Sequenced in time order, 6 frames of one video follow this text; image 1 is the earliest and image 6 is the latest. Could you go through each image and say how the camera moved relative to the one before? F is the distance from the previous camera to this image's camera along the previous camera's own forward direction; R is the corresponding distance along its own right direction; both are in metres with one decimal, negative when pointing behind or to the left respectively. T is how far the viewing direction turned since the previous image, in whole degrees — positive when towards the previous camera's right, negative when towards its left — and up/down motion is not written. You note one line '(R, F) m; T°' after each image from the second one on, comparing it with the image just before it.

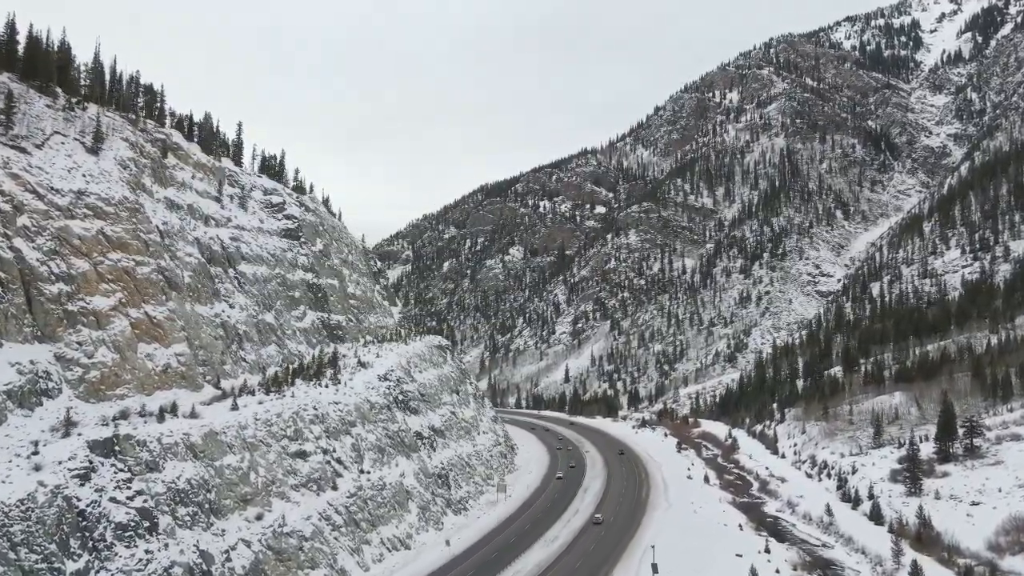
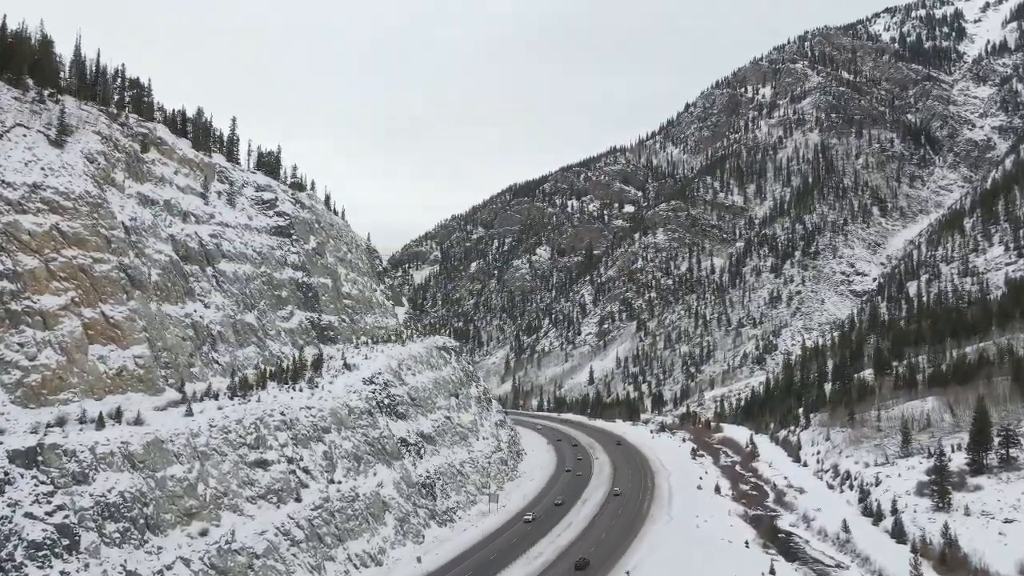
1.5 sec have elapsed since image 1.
(+2.6, +2.5) m; -3°
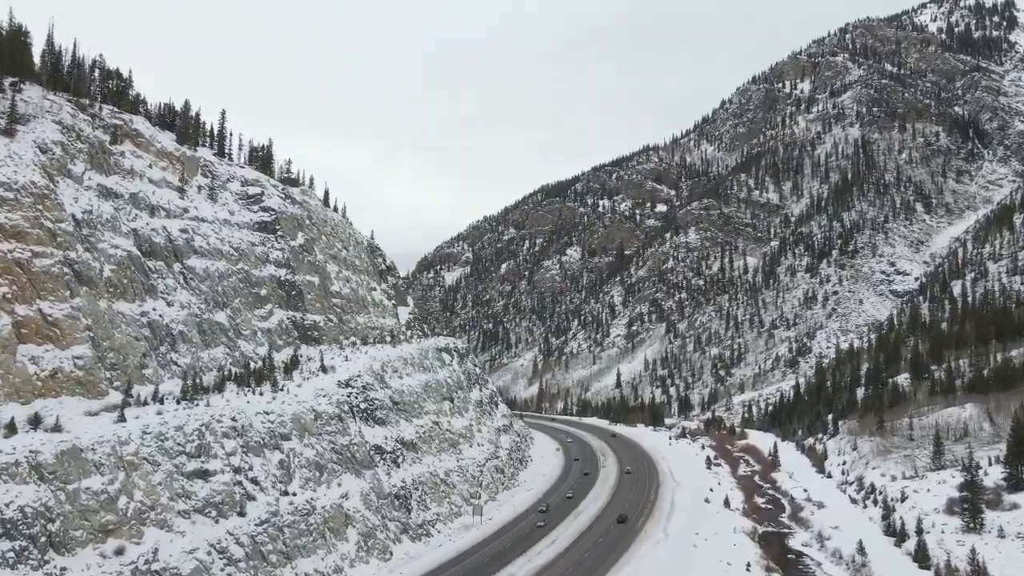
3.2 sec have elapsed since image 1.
(+3.2, +3.0) m; -3°
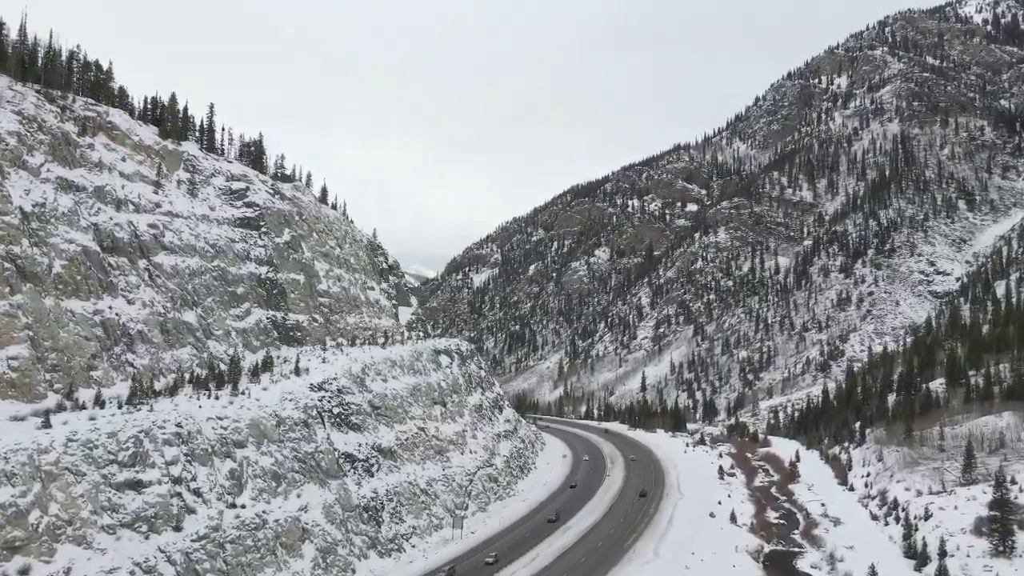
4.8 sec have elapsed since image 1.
(+3.0, +2.8) m; -3°
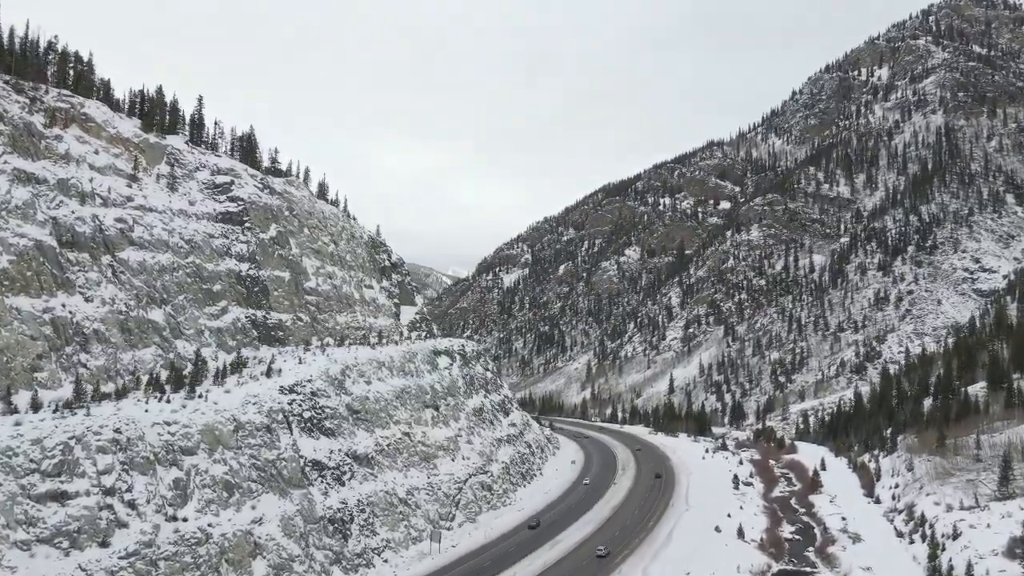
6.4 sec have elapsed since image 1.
(+2.9, +2.8) m; -3°
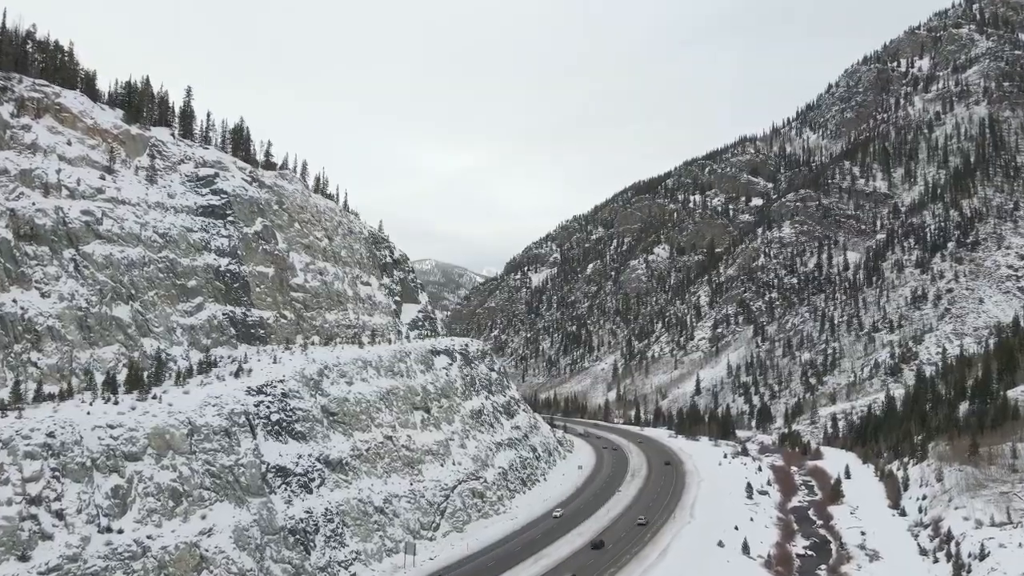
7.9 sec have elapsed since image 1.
(+2.7, +2.6) m; -3°
